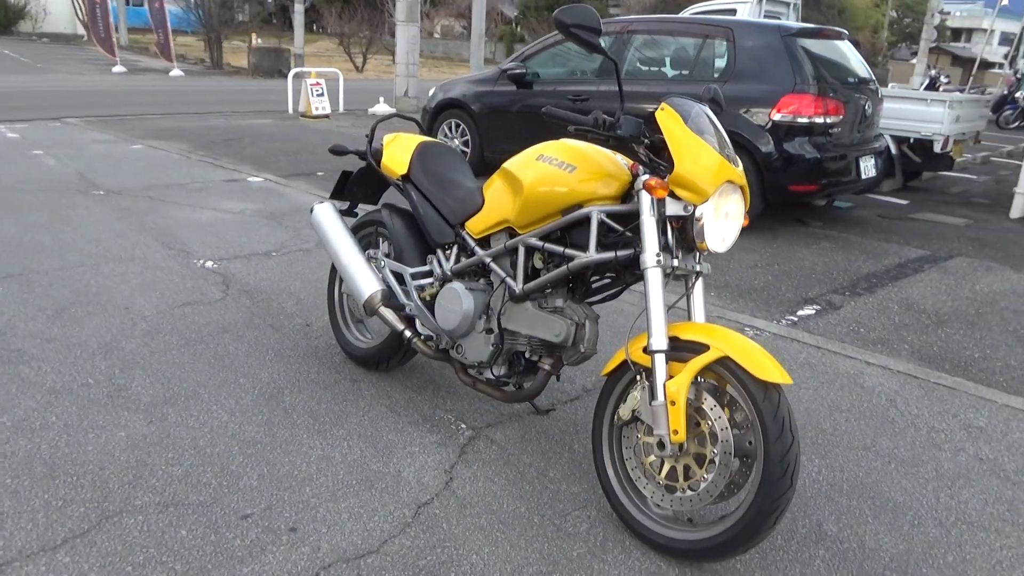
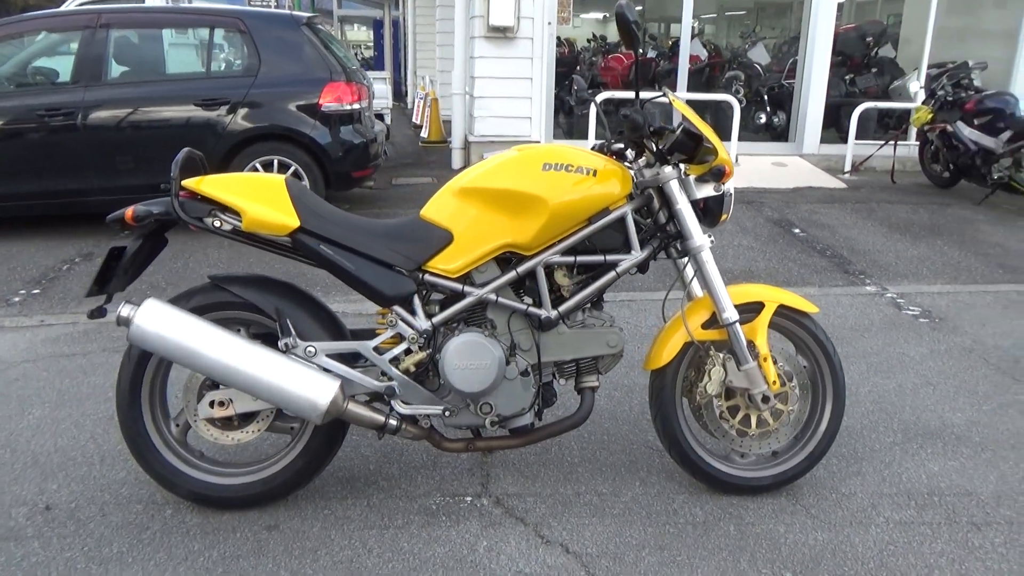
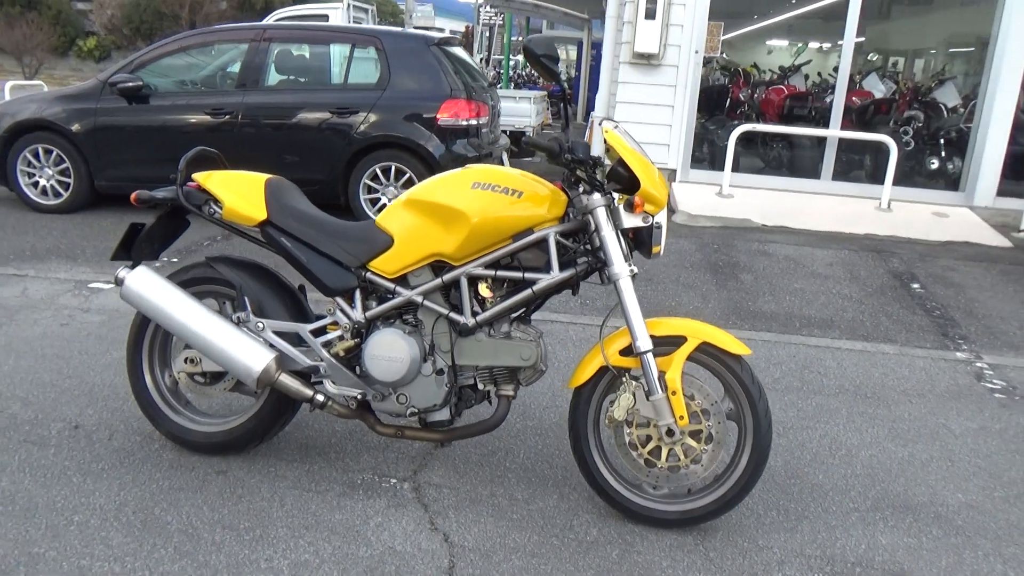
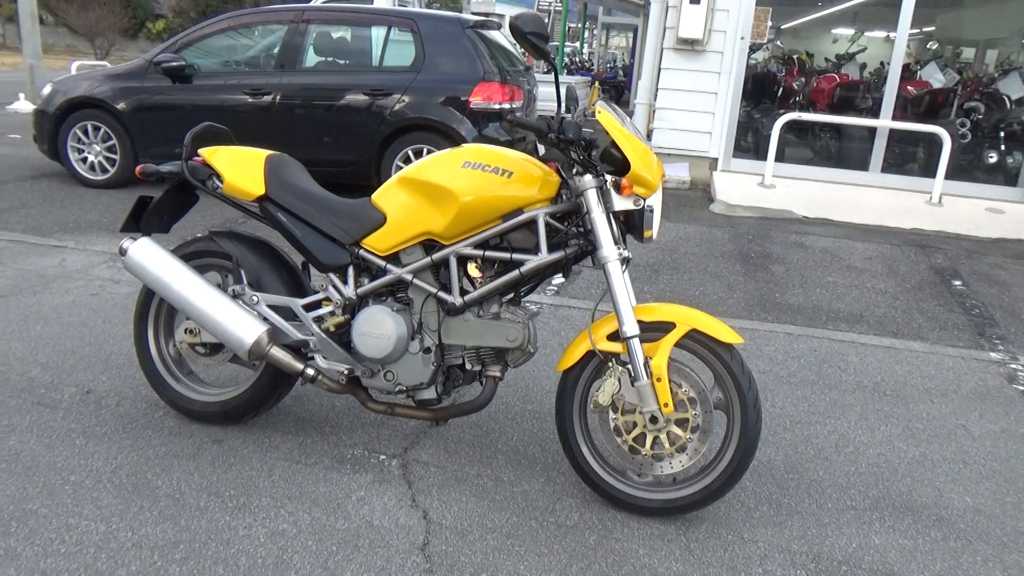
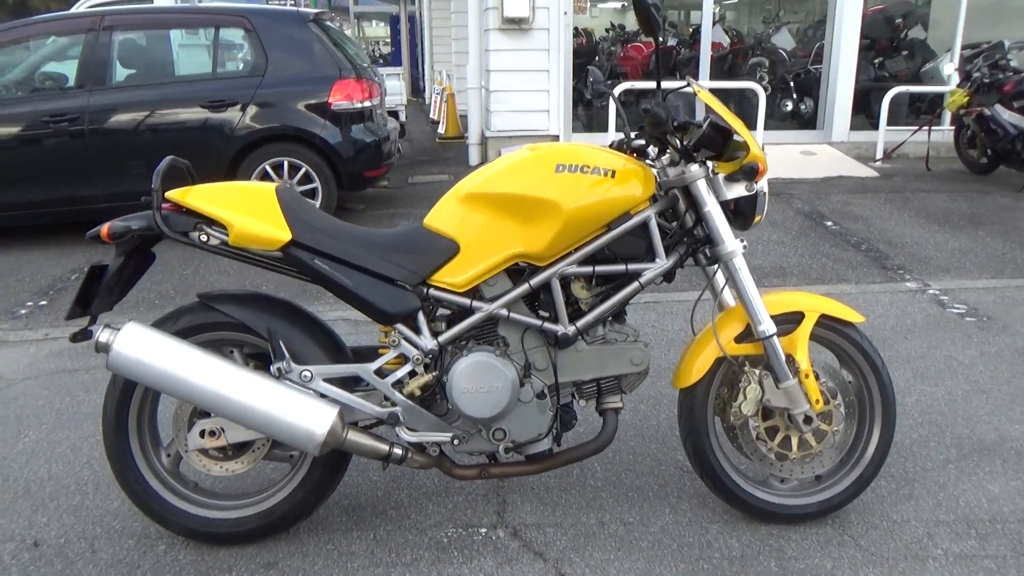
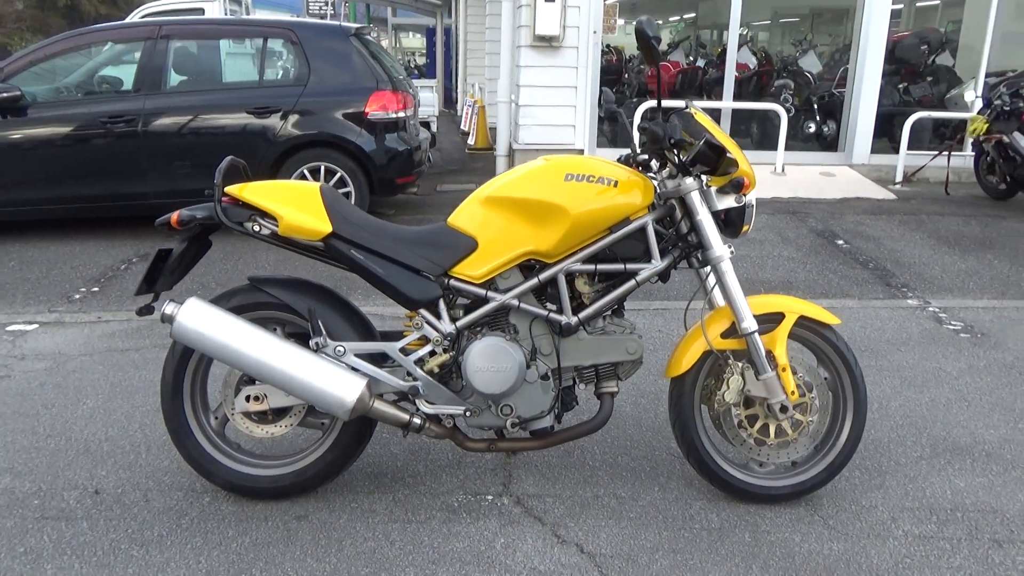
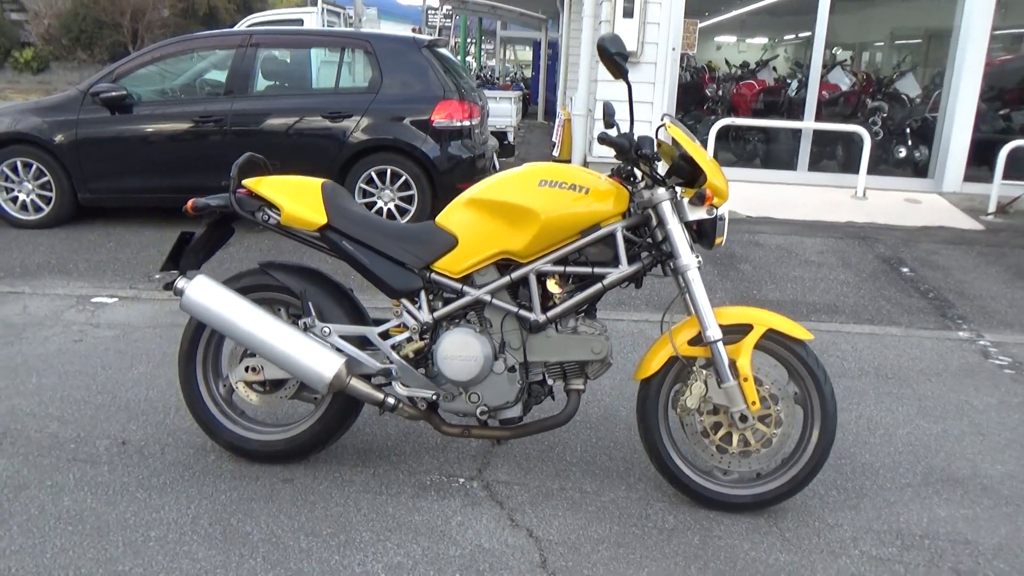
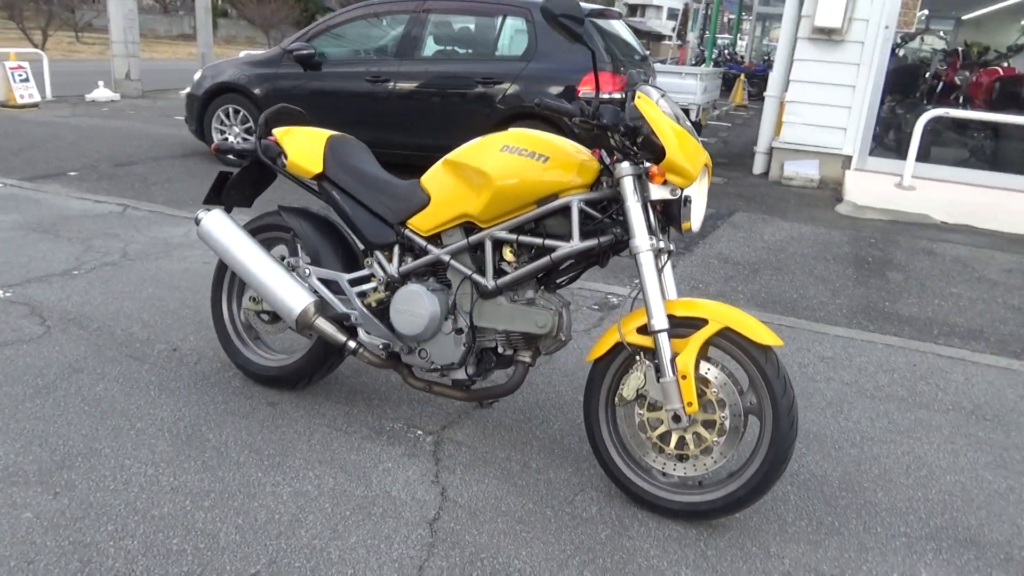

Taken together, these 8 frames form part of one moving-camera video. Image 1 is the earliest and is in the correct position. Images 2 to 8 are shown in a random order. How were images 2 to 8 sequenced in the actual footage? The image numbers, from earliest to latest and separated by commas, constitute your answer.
8, 4, 3, 7, 6, 2, 5
